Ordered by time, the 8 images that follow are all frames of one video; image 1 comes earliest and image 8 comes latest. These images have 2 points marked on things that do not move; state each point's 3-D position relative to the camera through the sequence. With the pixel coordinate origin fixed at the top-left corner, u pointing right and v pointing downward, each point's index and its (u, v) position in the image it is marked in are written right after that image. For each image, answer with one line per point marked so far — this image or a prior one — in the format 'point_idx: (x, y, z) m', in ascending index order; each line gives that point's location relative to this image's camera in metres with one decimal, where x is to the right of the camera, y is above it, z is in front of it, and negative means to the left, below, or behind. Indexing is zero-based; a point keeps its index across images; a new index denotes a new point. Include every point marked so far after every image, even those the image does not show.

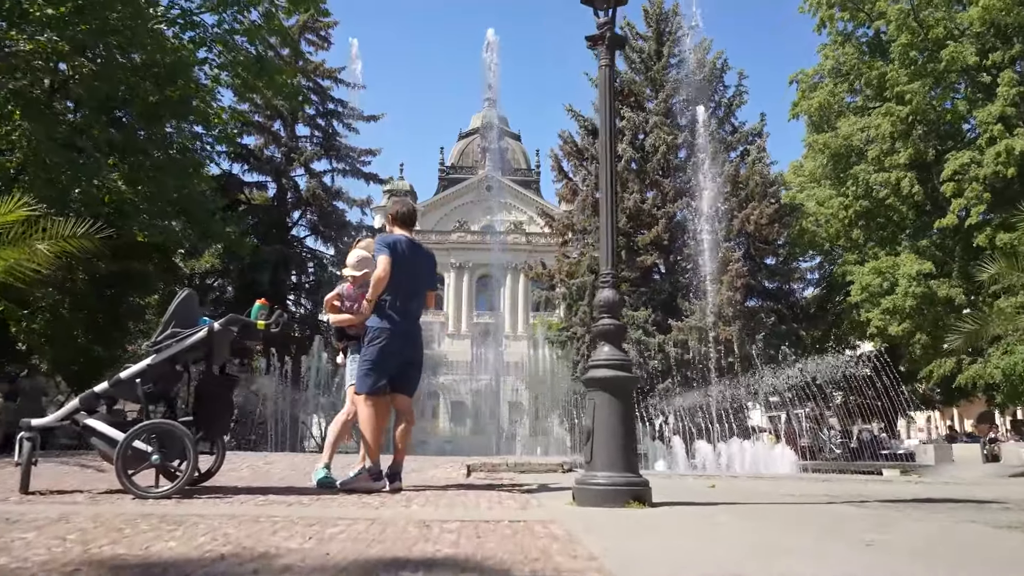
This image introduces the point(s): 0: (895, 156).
0: (+8.3, +2.8, +17.9) m
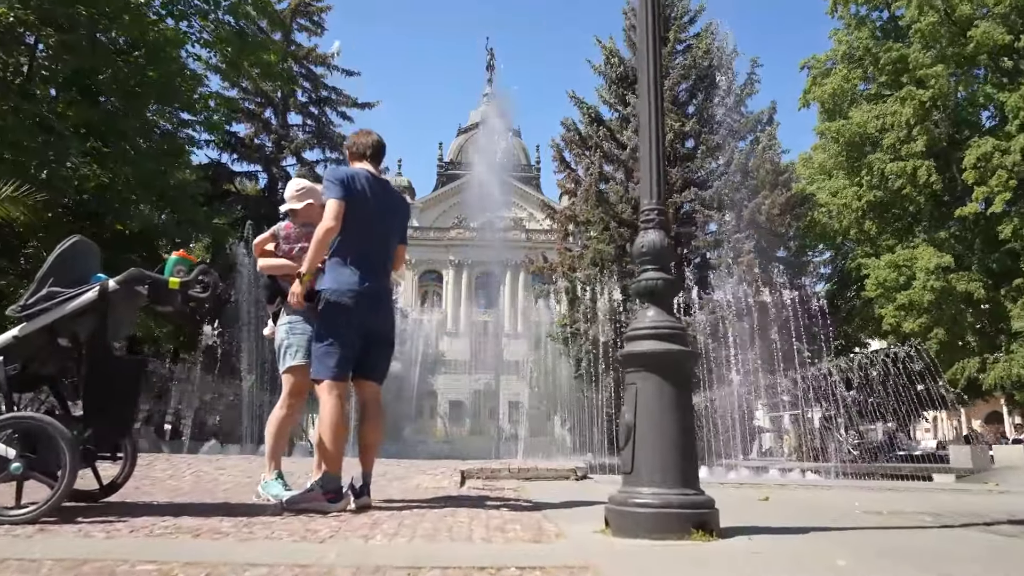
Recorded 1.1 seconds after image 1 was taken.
0: (+8.3, +3.0, +17.1) m
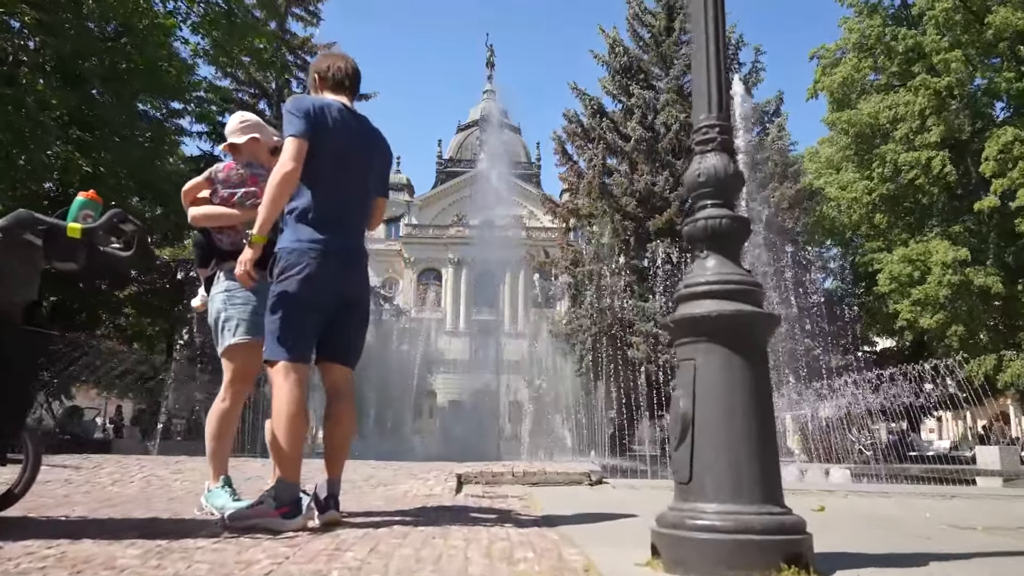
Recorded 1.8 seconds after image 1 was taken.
0: (+8.3, +3.1, +16.6) m
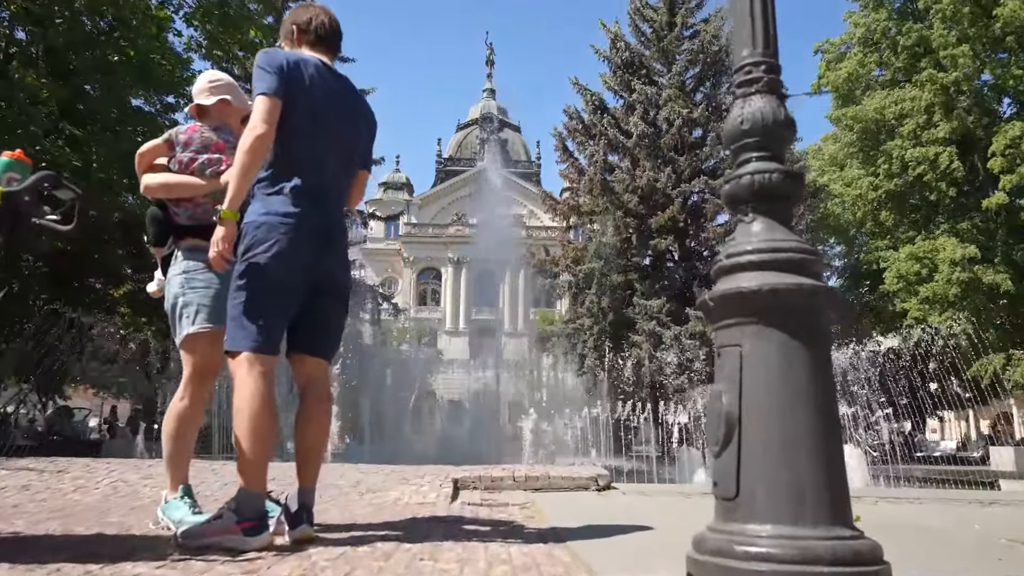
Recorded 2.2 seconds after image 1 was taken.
0: (+8.3, +3.1, +16.3) m
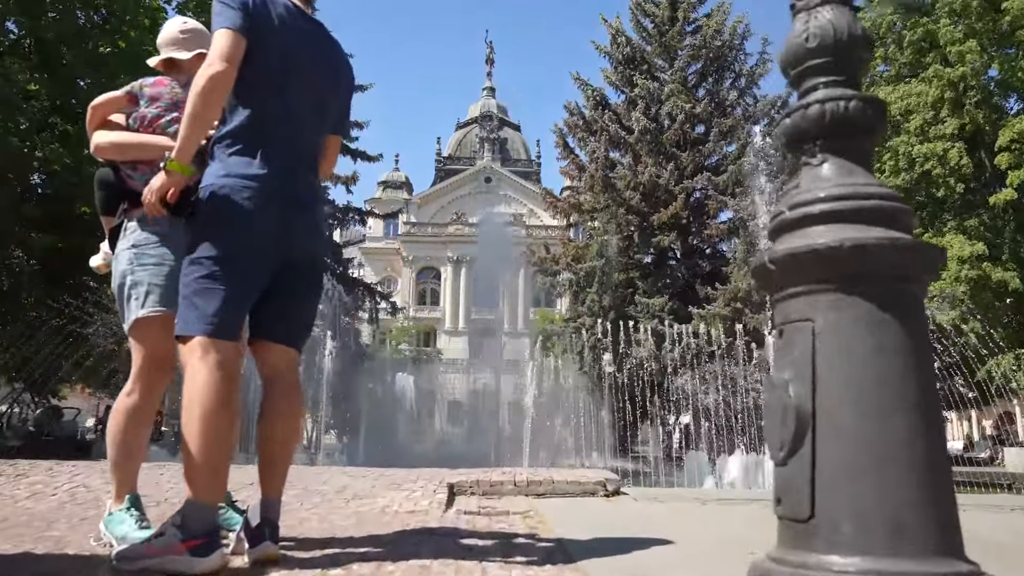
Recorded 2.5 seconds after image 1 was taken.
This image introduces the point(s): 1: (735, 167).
0: (+8.3, +3.1, +16.1) m
1: (+4.5, +2.5, +16.9) m
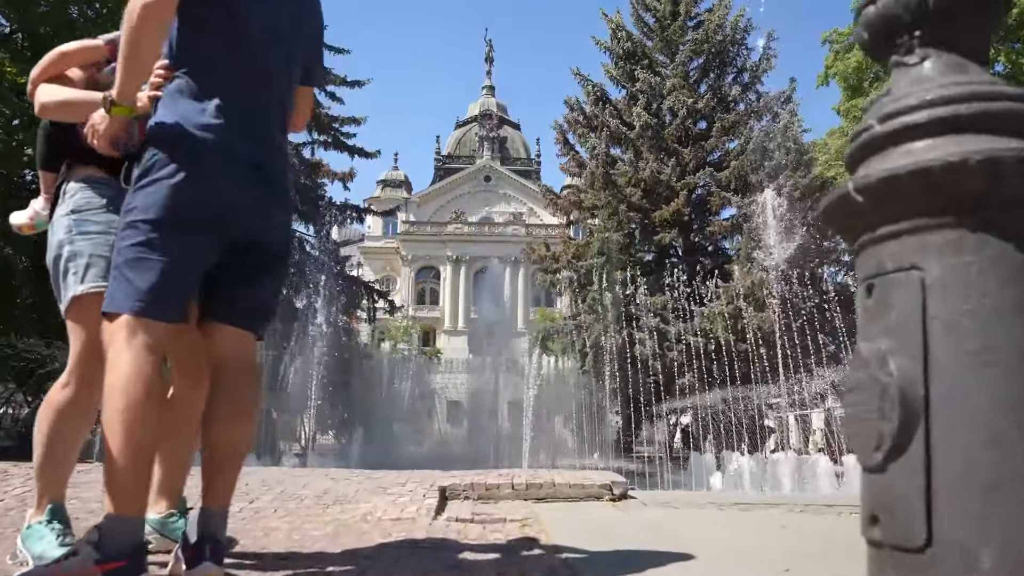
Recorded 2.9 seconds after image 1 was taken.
0: (+8.3, +3.2, +15.8) m
1: (+4.5, +2.5, +16.6) m
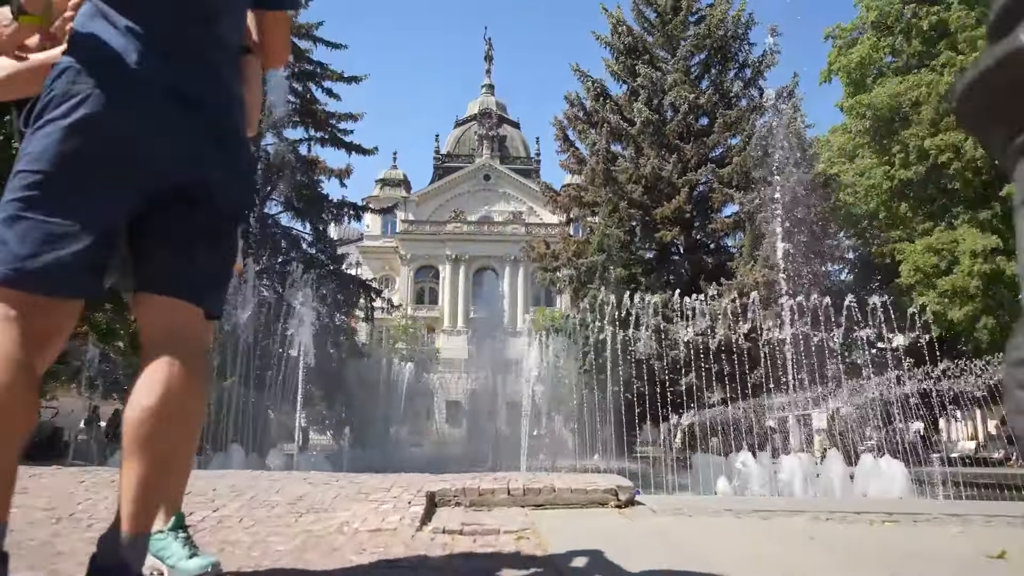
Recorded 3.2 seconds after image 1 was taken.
0: (+8.3, +3.2, +15.6) m
1: (+4.5, +2.6, +16.4) m
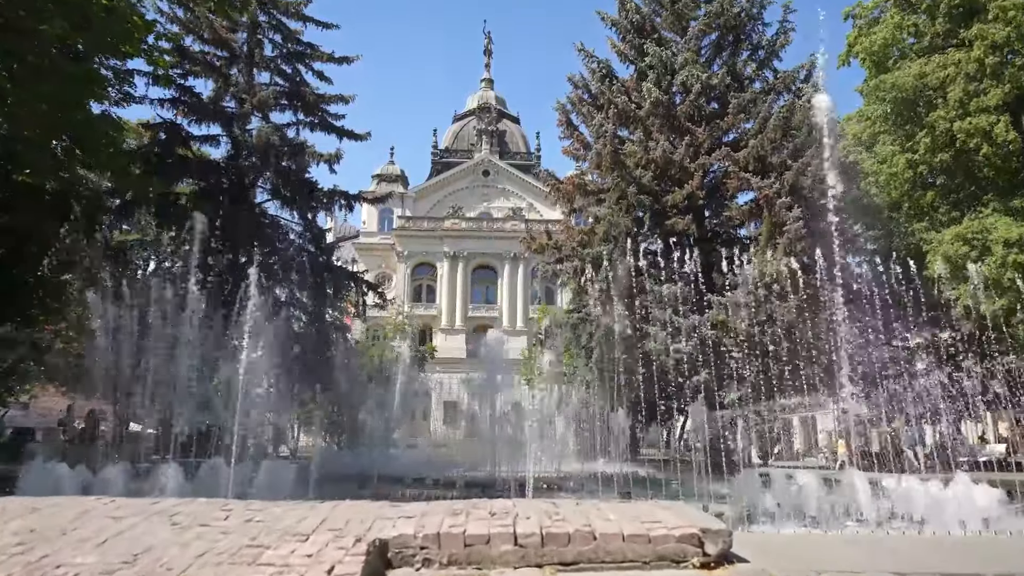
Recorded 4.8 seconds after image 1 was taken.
0: (+8.3, +3.4, +14.6) m
1: (+4.5, +2.7, +15.4) m
